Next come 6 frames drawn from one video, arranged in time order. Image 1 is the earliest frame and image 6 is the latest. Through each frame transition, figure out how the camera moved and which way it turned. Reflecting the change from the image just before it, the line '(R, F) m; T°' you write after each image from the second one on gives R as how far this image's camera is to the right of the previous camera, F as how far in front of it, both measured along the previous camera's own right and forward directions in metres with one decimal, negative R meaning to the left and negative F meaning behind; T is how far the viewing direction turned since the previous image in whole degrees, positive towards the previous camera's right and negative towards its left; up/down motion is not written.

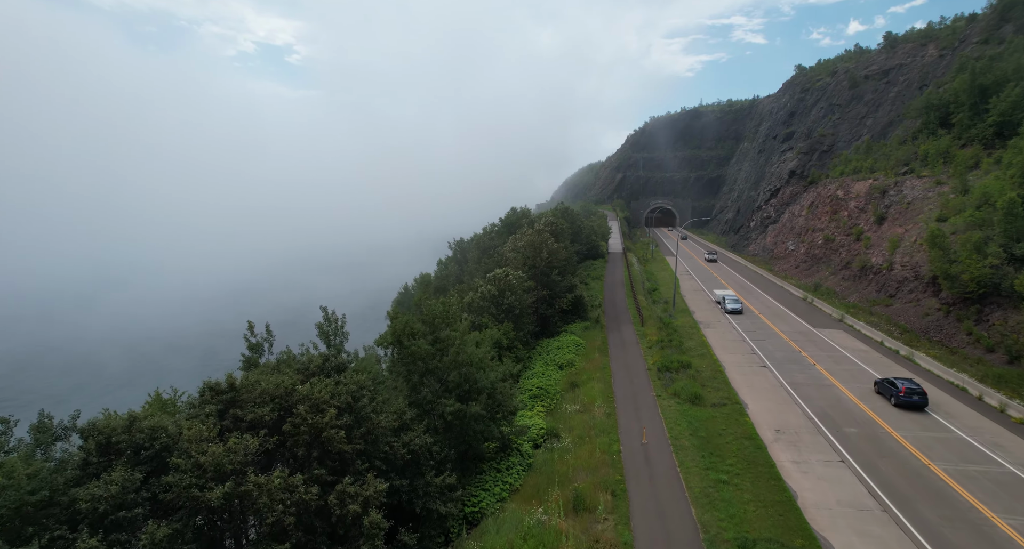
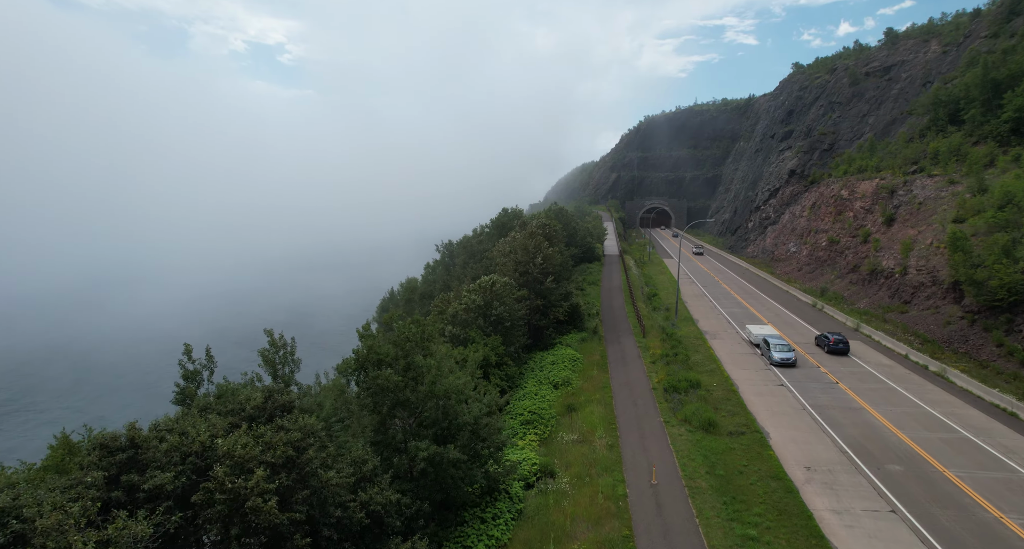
(+0.2, +3.1) m; +1°
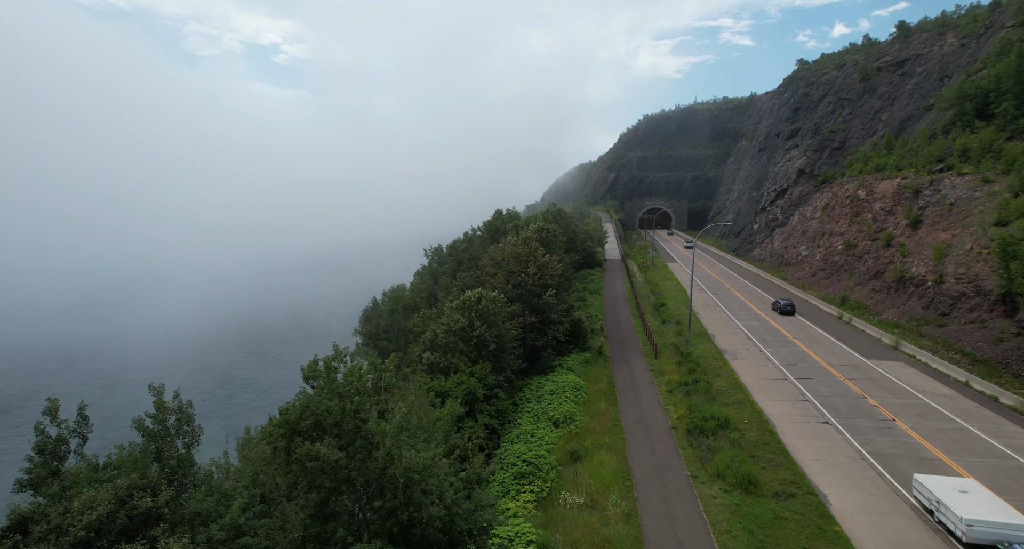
(+0.2, +4.5) m; 0°
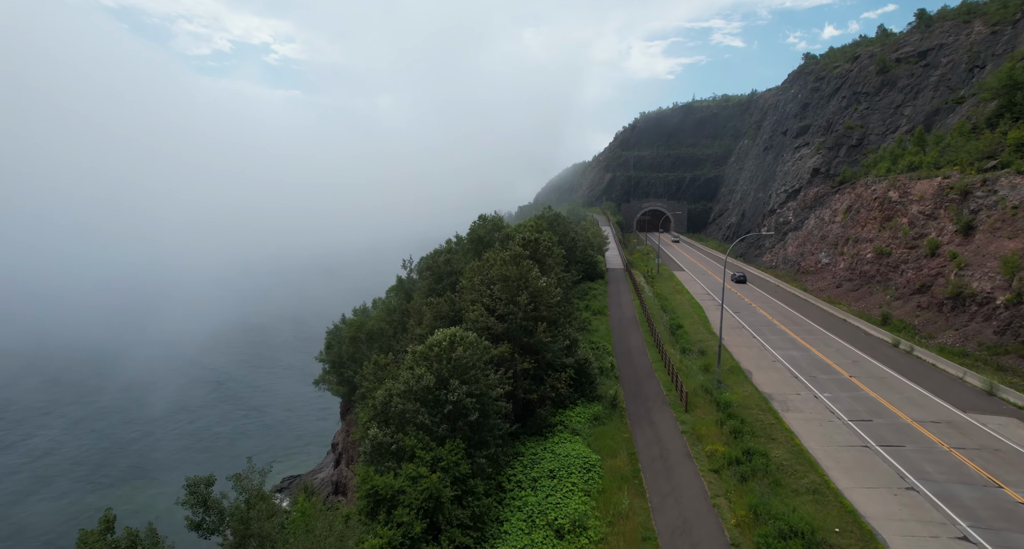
(+0.3, +7.3) m; +1°
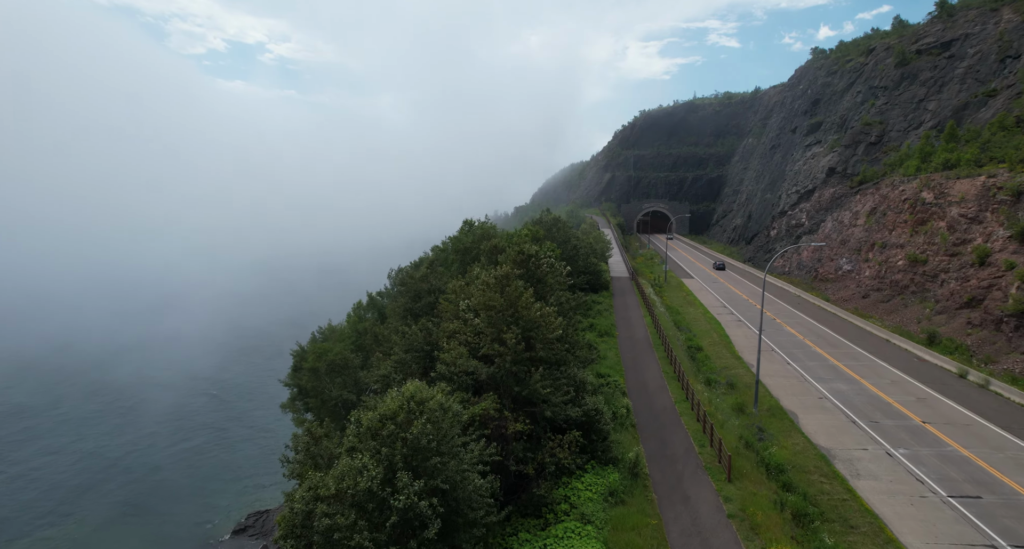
(+0.3, +5.6) m; 0°
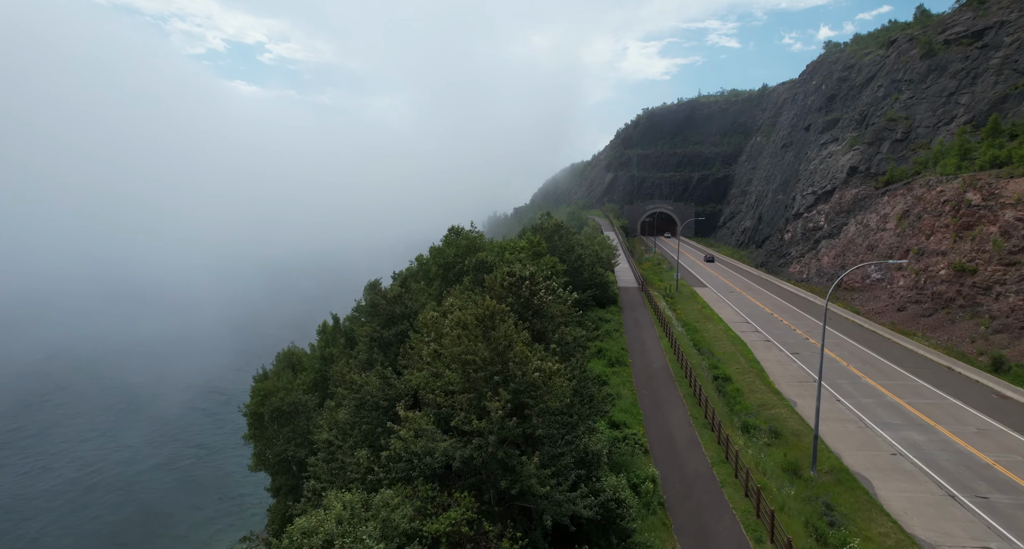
(+0.3, +5.4) m; 0°
